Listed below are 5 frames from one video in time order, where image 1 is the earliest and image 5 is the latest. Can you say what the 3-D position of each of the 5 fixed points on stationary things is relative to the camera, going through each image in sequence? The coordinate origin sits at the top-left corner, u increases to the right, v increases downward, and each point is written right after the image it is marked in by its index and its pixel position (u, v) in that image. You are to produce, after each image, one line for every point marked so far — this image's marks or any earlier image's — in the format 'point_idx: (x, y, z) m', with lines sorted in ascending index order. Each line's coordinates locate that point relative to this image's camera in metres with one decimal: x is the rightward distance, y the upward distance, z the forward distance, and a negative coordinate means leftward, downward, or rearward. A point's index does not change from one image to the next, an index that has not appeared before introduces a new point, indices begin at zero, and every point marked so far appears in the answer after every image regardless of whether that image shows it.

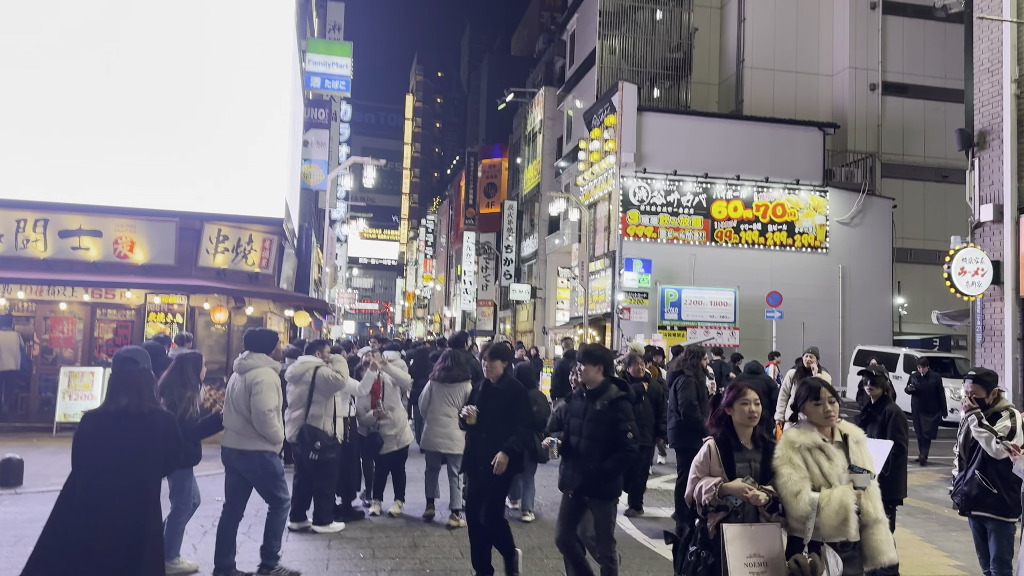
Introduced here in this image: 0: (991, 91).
0: (+7.3, +3.0, +11.9) m
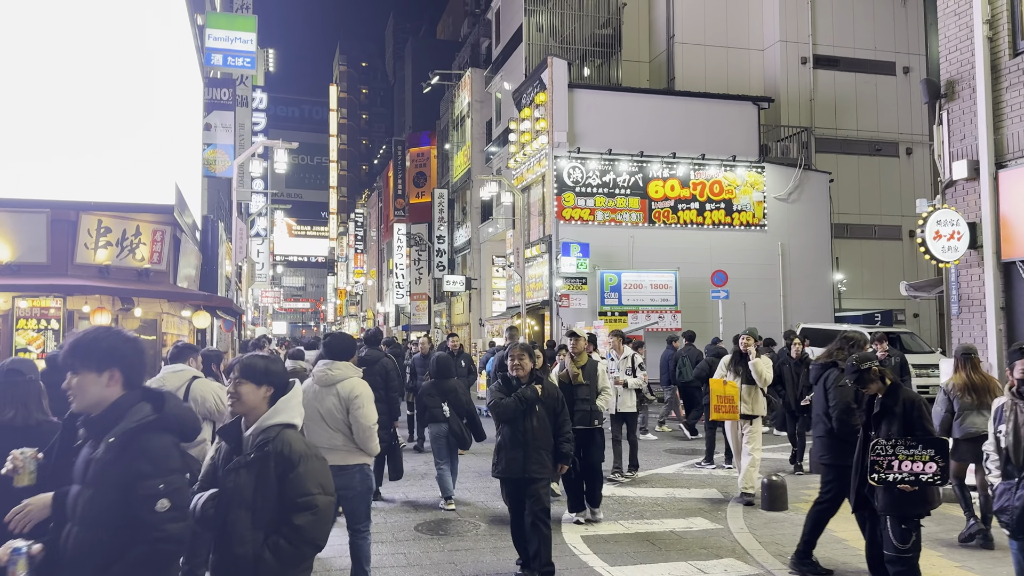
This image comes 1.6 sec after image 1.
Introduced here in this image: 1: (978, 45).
0: (+6.1, +3.5, +11.0) m
1: (+6.1, +3.2, +10.5) m
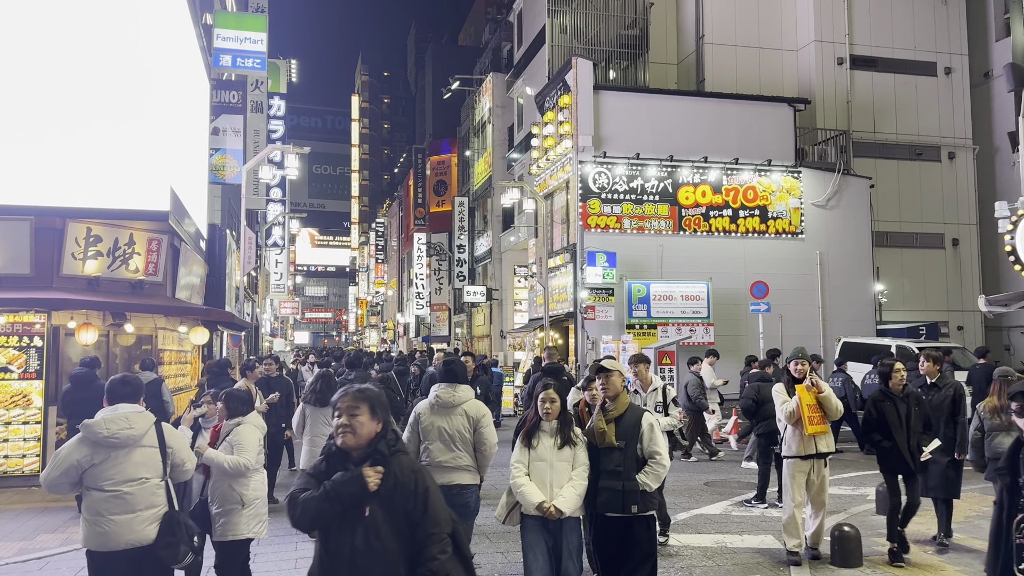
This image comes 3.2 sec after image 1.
0: (+6.4, +3.3, +9.6) m
1: (+6.4, +3.0, +9.2) m
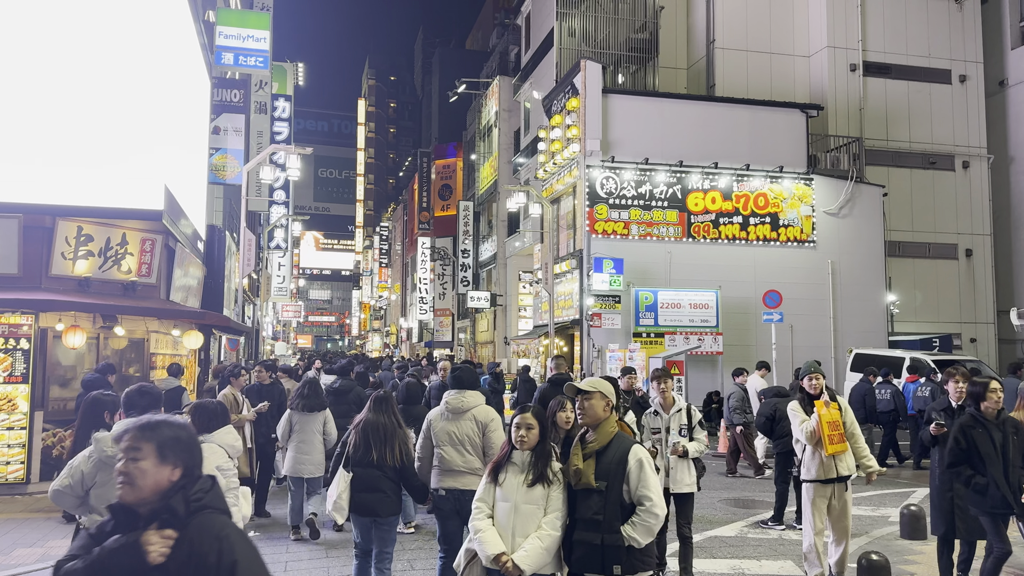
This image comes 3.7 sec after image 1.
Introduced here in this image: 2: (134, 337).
0: (+6.5, +3.1, +9.2) m
1: (+6.5, +2.9, +8.7) m
2: (-6.4, -0.8, +13.6) m
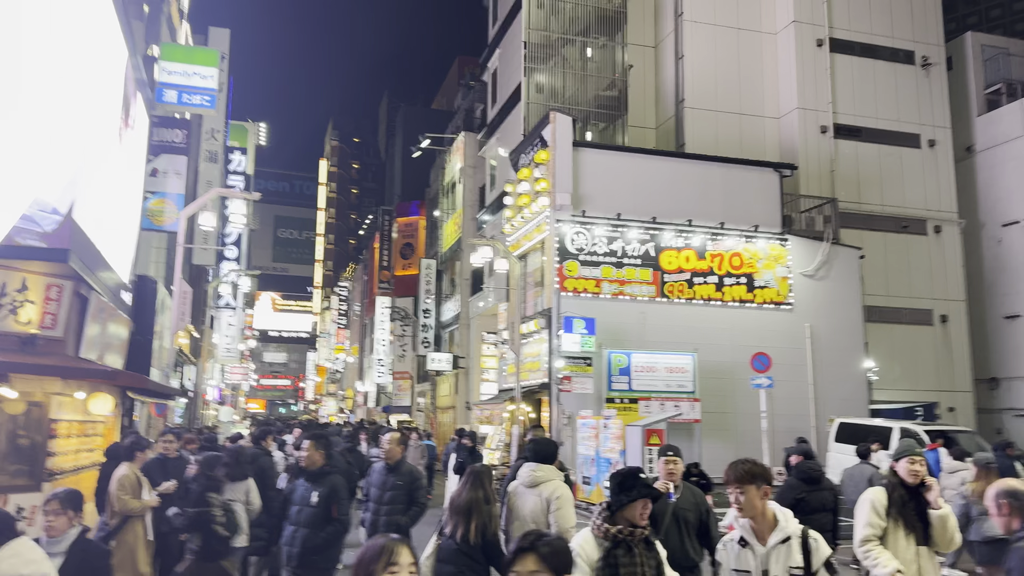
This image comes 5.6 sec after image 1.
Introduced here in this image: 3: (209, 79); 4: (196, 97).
0: (+6.3, +2.5, +8.2) m
1: (+6.3, +2.3, +7.7) m
2: (-6.9, -1.6, +11.6) m
3: (-7.1, +4.9, +18.6) m
4: (-7.3, +4.4, +18.4) m
